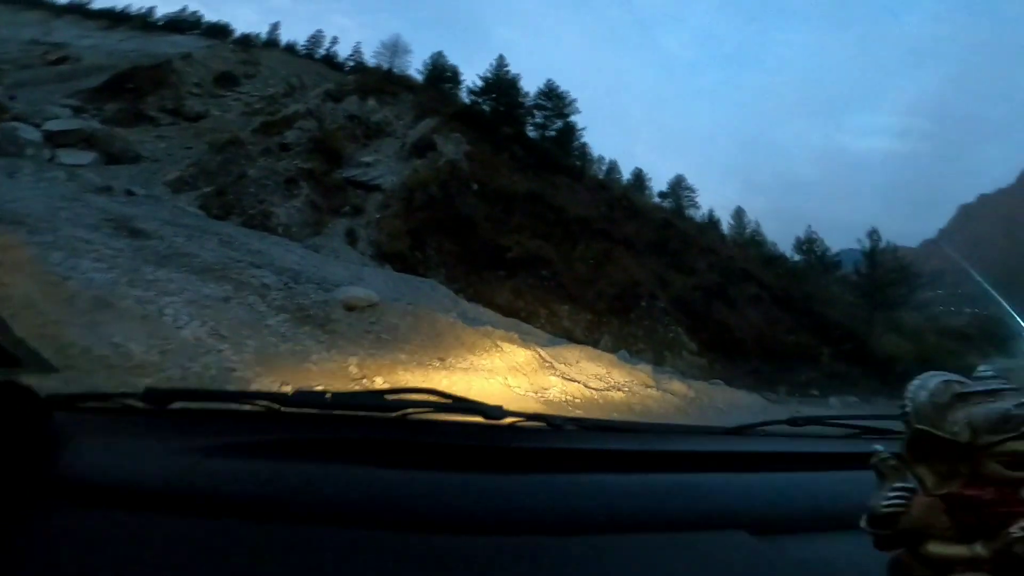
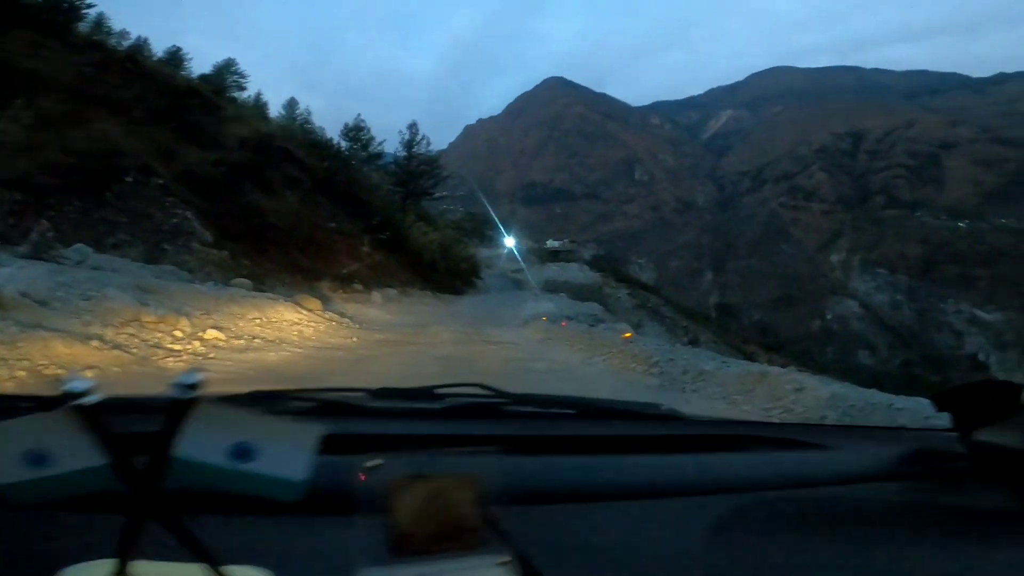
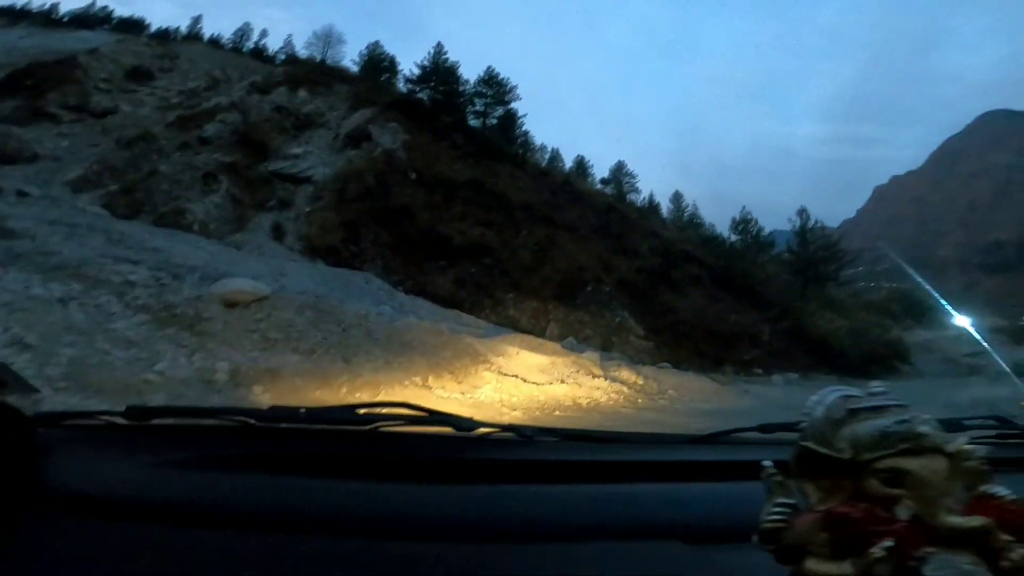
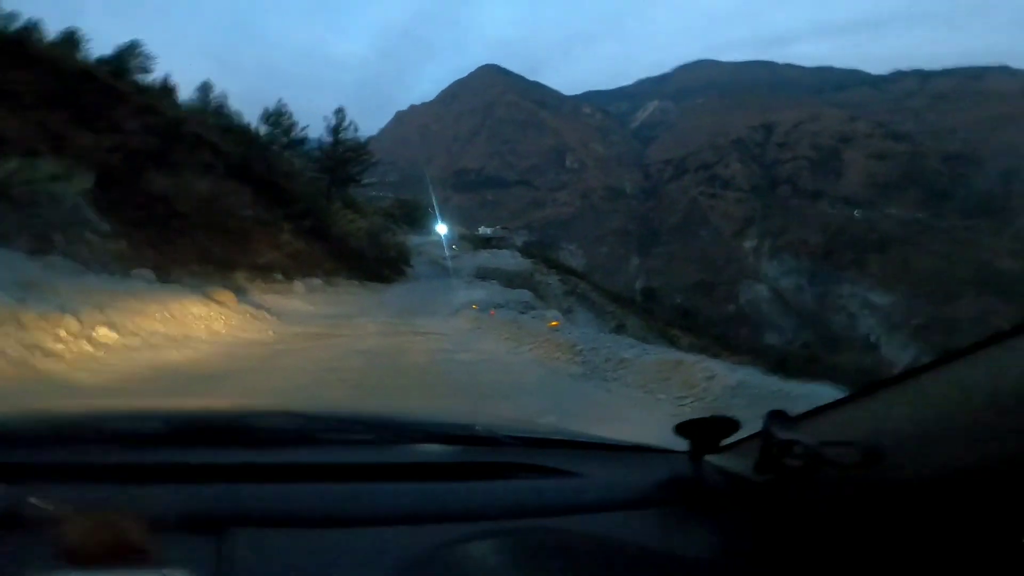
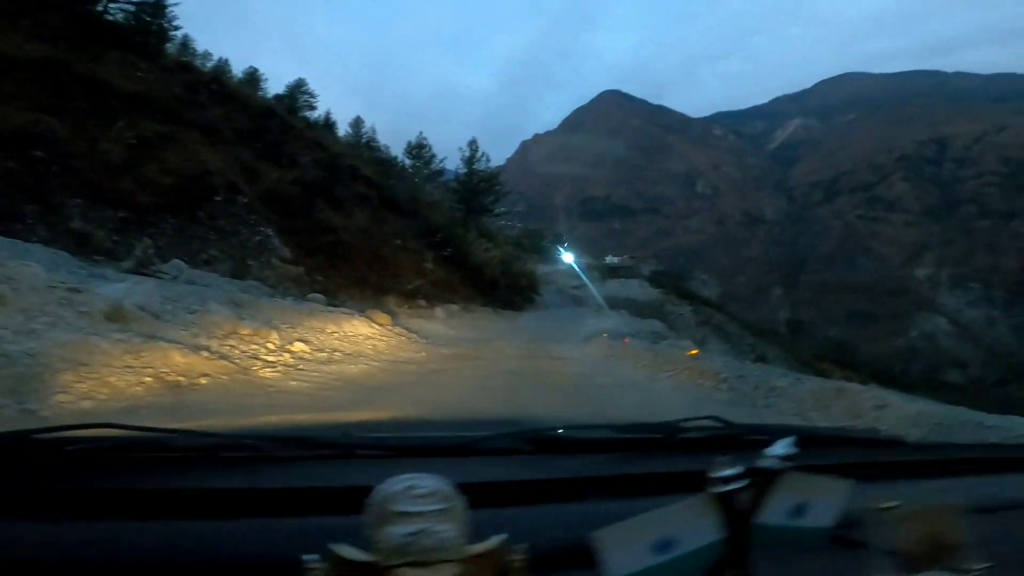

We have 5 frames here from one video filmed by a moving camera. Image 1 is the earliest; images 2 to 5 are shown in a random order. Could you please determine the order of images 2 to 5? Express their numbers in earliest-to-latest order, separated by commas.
3, 5, 2, 4
